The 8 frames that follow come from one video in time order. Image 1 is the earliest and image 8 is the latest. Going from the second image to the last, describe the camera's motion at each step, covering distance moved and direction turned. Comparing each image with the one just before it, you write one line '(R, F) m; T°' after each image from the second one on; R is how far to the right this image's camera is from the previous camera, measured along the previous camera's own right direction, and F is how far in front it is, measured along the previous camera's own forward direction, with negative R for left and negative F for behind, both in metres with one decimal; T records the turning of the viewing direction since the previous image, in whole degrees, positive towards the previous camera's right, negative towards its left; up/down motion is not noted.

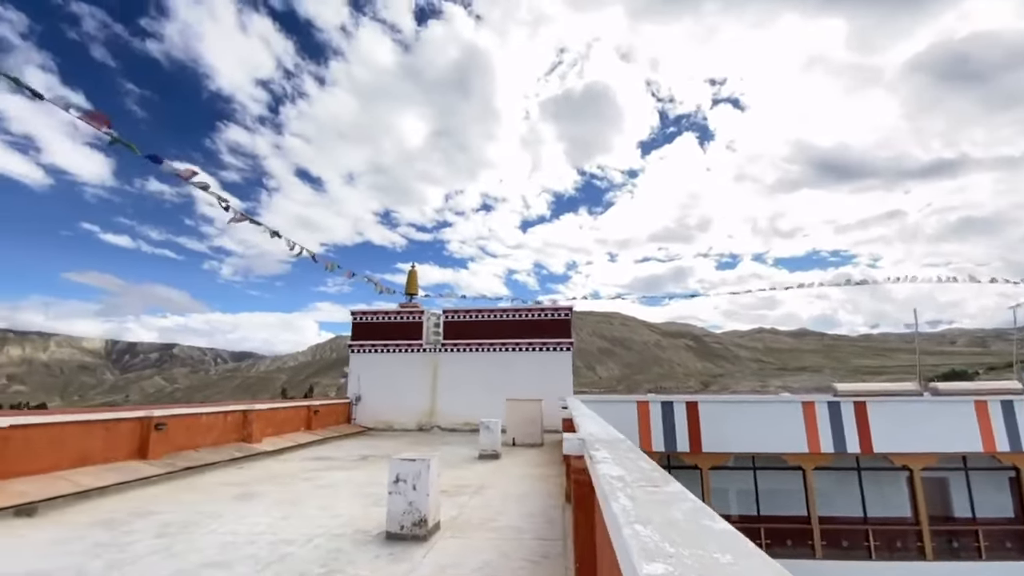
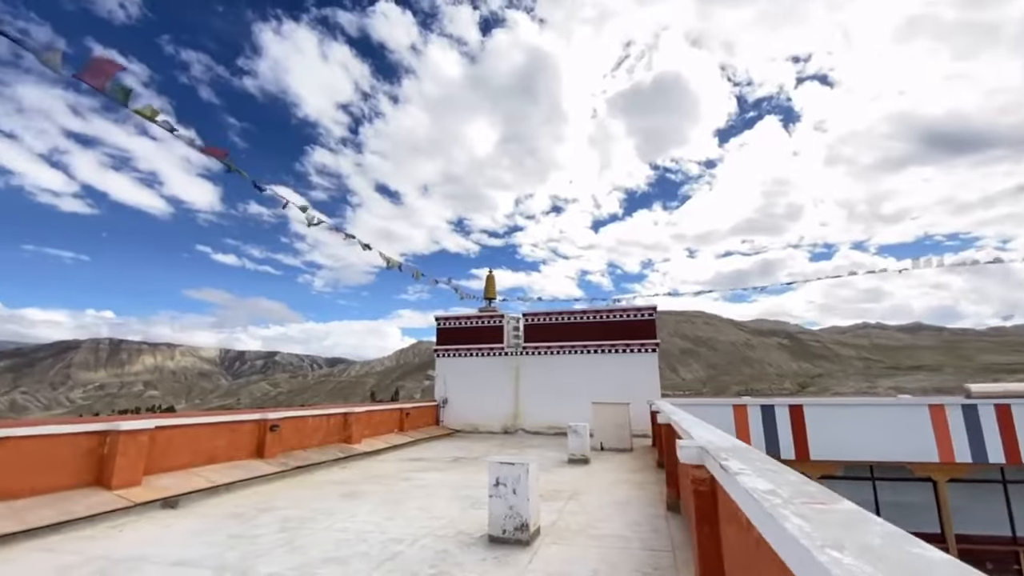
(-0.2, +0.1) m; -9°
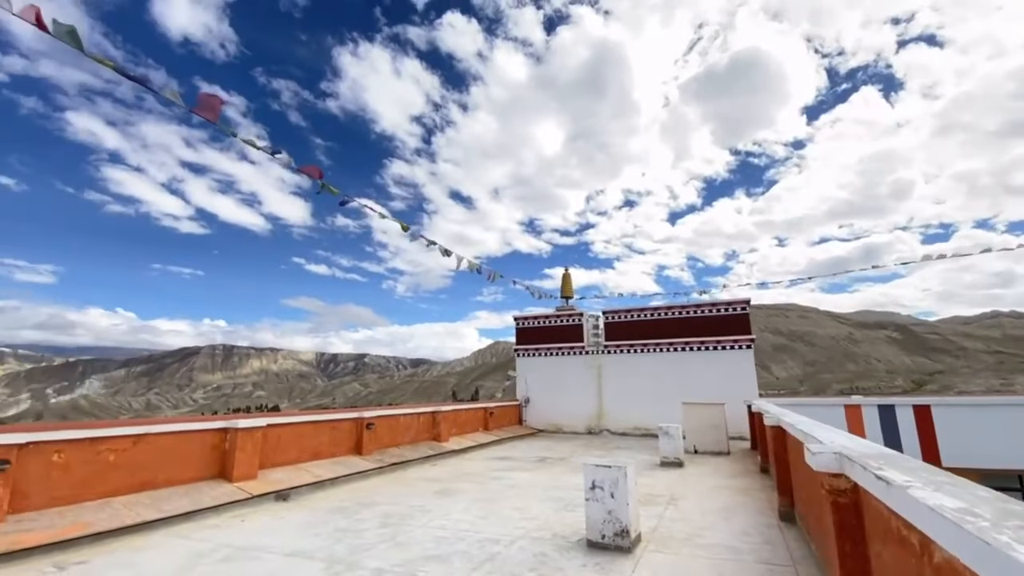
(-0.2, +0.1) m; -9°
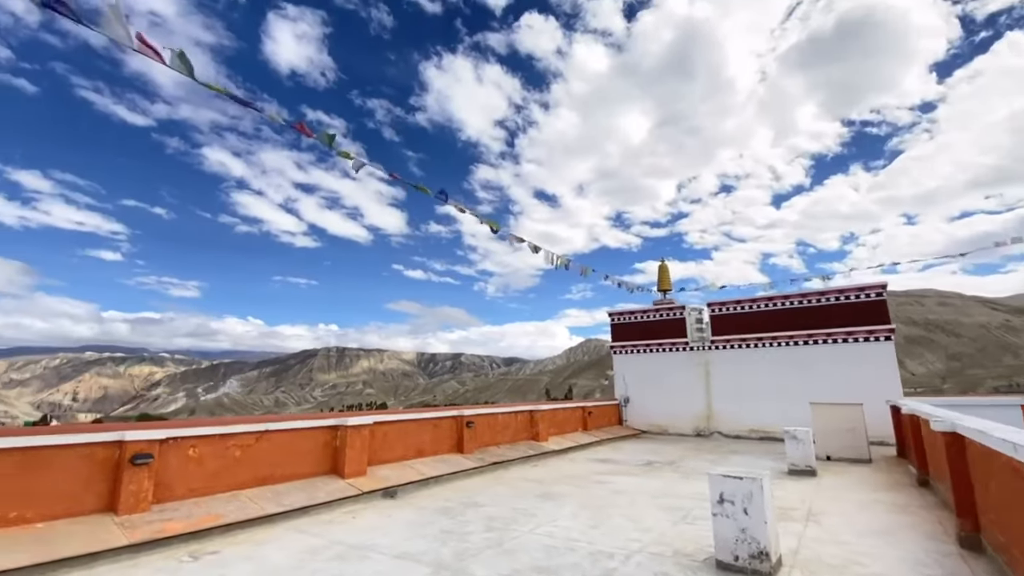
(-0.1, +0.4) m; -11°
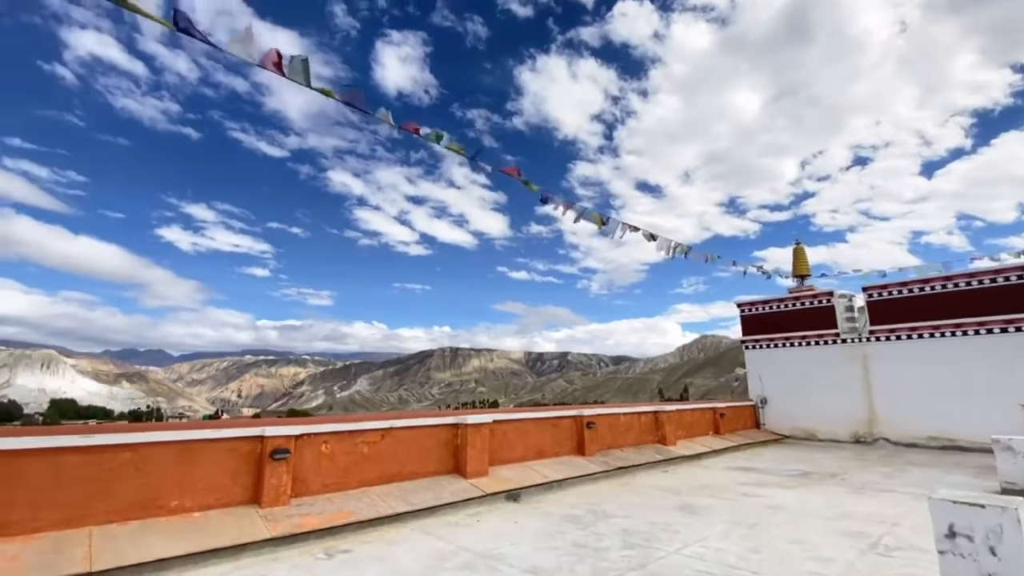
(-0.2, +0.5) m; -12°
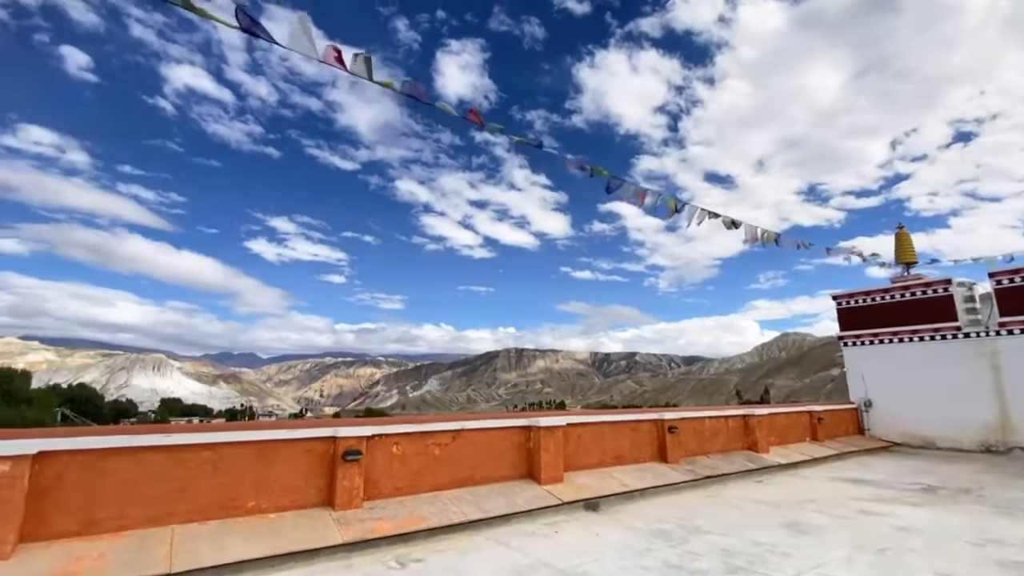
(-0.1, +0.4) m; -8°
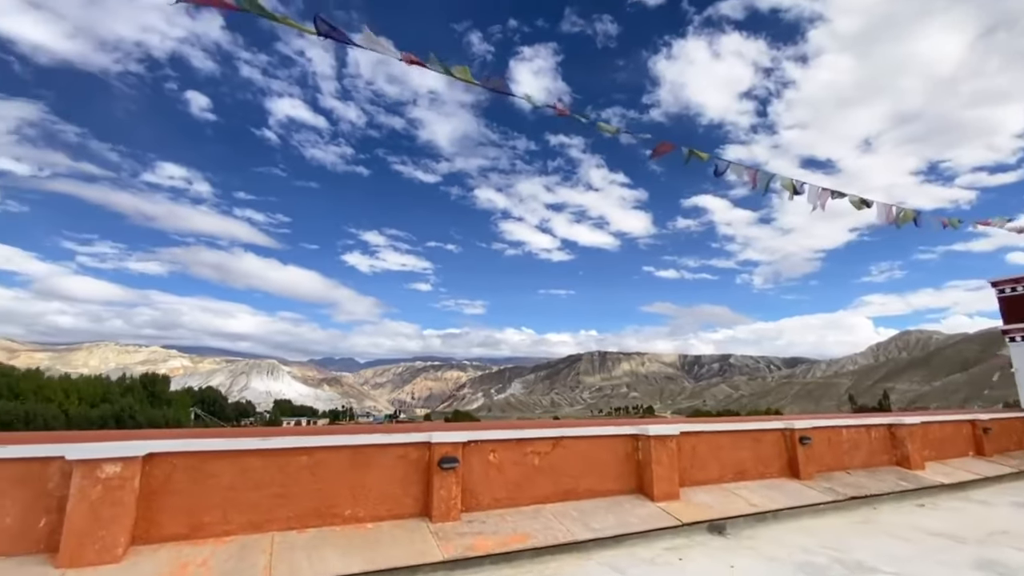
(-0.2, +0.5) m; -9°
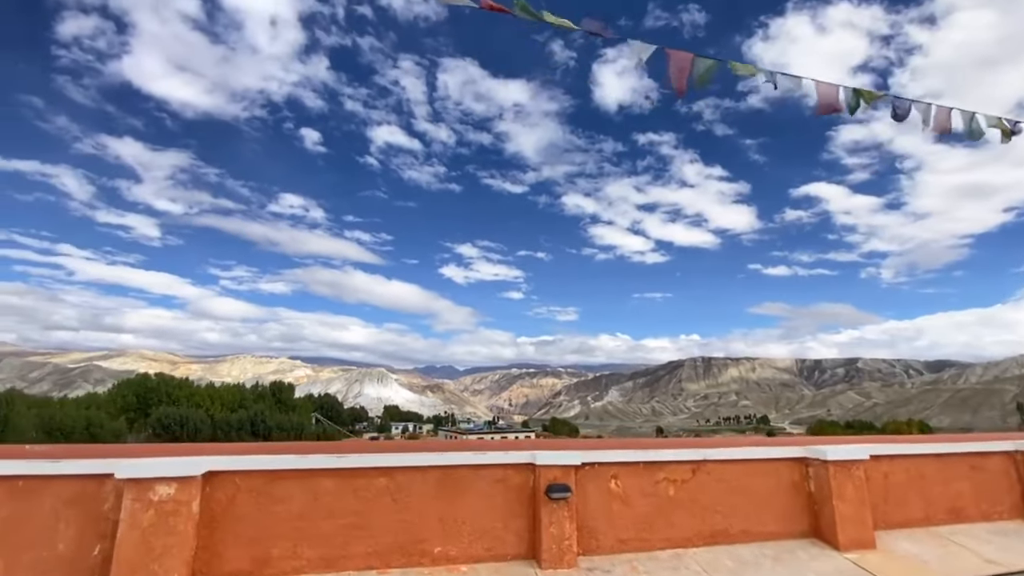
(-0.2, +1.0) m; -11°
